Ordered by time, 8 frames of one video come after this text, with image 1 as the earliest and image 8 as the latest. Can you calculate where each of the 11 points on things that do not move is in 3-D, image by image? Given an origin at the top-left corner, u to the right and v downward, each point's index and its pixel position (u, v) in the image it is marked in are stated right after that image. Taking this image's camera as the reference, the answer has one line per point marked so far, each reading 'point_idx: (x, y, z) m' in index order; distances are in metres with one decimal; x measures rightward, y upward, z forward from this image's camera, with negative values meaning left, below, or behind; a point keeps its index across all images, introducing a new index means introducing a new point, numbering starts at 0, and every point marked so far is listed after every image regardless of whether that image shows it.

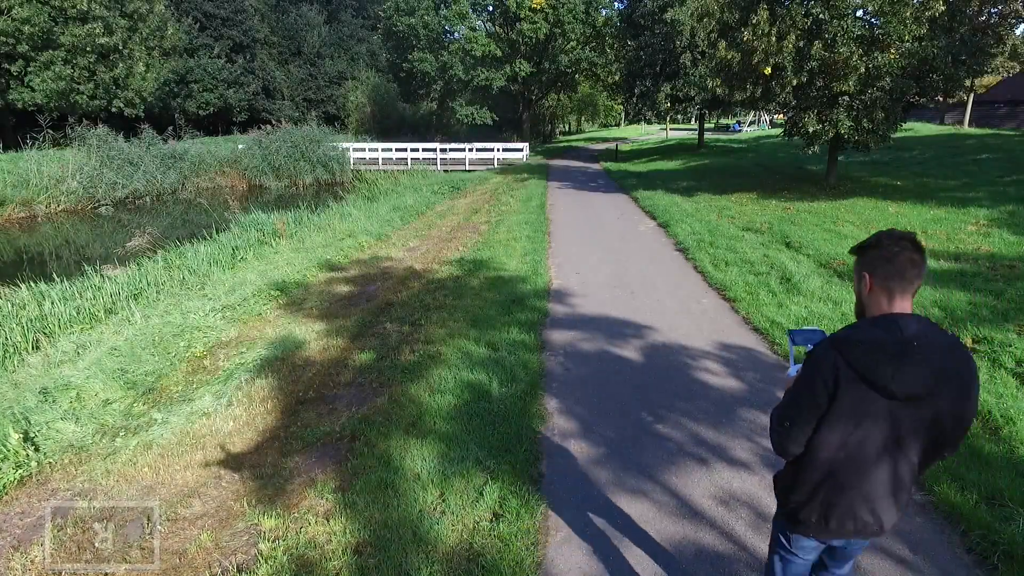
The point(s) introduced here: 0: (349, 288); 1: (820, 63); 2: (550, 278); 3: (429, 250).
0: (-2.0, 0.0, +7.9) m
1: (+5.3, +3.9, +11.3) m
2: (+0.4, +0.1, +7.7) m
3: (-1.2, +0.6, +9.8) m
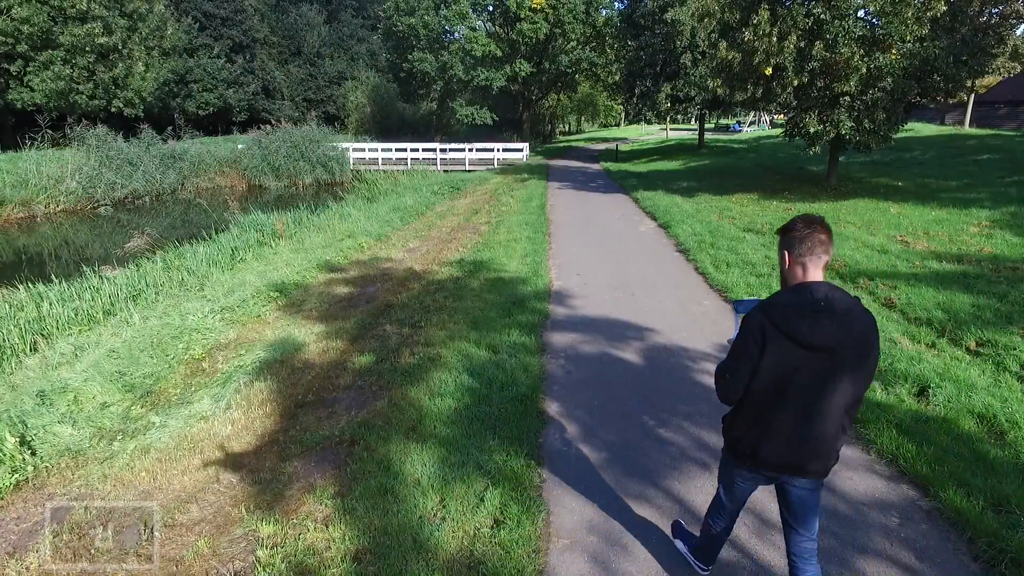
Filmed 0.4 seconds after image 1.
0: (-2.0, 0.0, +7.9) m
1: (+5.3, +3.8, +11.3) m
2: (+0.4, +0.1, +7.7) m
3: (-1.2, +0.5, +9.8) m
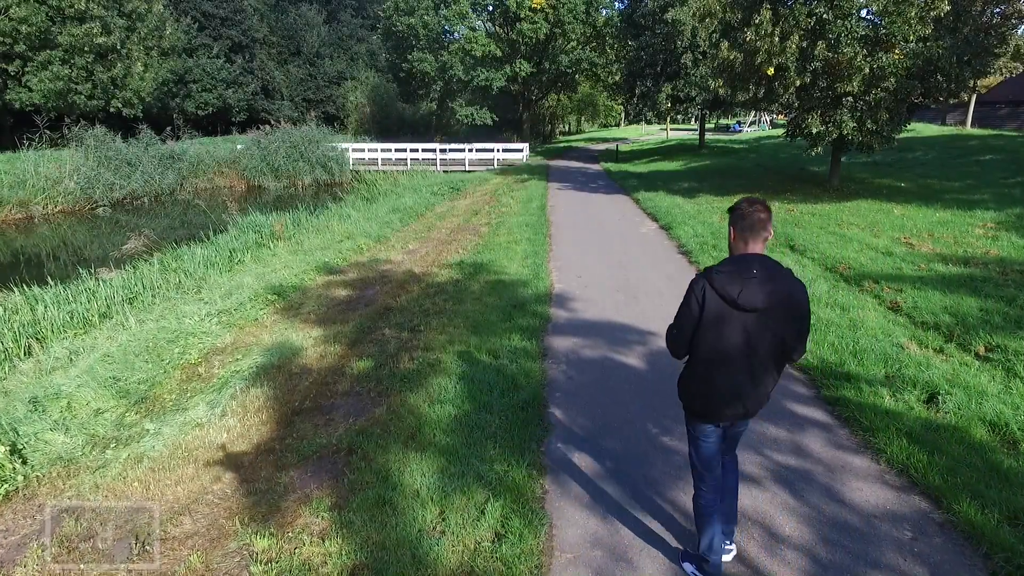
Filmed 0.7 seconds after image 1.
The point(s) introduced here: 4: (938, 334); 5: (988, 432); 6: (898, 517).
0: (-2.0, -0.1, +7.8) m
1: (+5.3, +3.8, +11.2) m
2: (+0.4, +0.1, +7.6) m
3: (-1.2, +0.5, +9.7) m
4: (+3.3, -0.4, +5.2) m
5: (+2.7, -0.8, +3.7) m
6: (+1.8, -1.1, +3.1) m
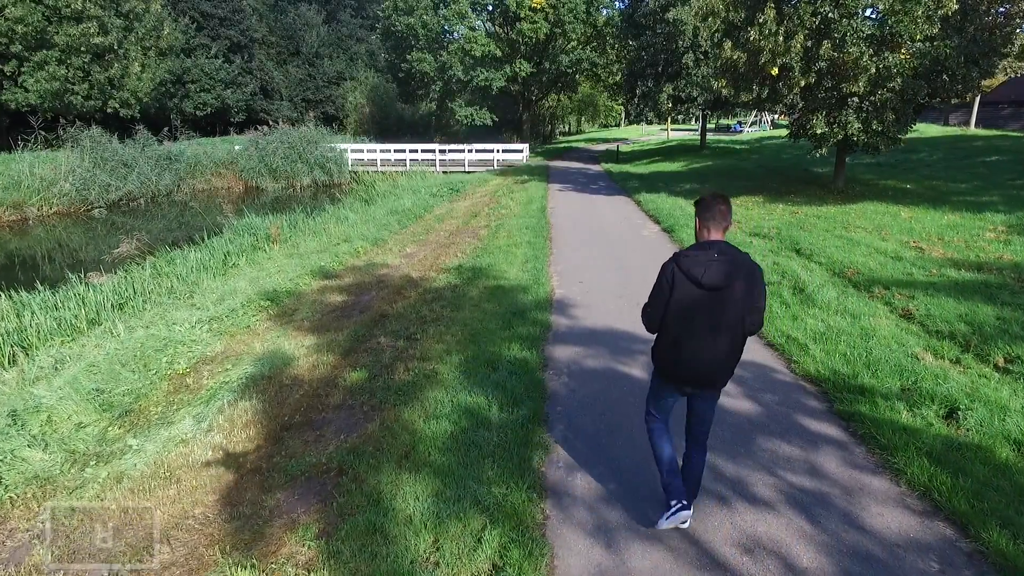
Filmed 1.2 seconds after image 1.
0: (-2.0, -0.1, +7.6) m
1: (+5.3, +3.8, +11.0) m
2: (+0.4, 0.0, +7.4) m
3: (-1.2, +0.4, +9.5) m
4: (+3.3, -0.4, +5.0) m
5: (+2.7, -0.9, +3.5) m
6: (+1.8, -1.1, +2.9) m
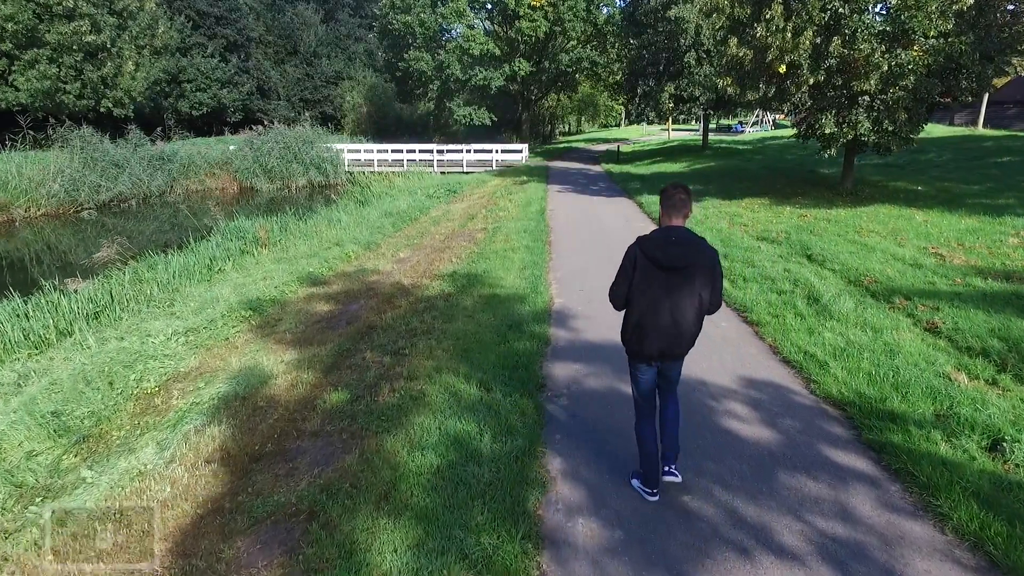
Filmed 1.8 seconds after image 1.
0: (-2.0, -0.2, +7.2) m
1: (+5.2, +3.7, +10.6) m
2: (+0.4, -0.1, +7.0) m
3: (-1.3, +0.4, +9.1) m
4: (+3.3, -0.5, +4.6) m
5: (+2.6, -1.0, +3.1) m
6: (+1.7, -1.2, +2.5) m
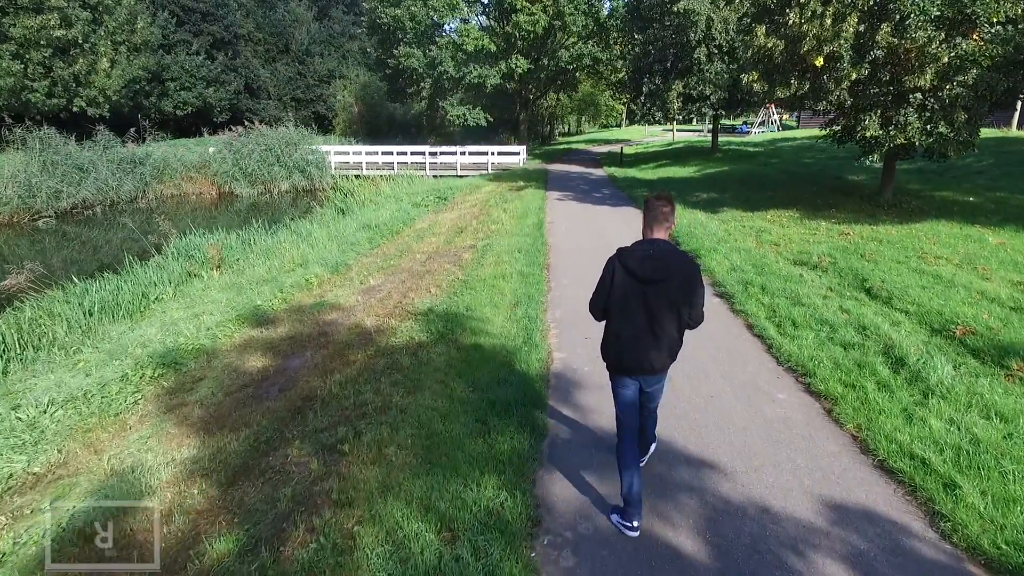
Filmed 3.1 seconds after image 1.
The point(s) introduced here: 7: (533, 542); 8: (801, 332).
0: (-2.1, -0.6, +5.6) m
1: (+5.1, +3.2, +9.1) m
2: (+0.3, -0.5, +5.5) m
3: (-1.4, -0.1, +7.6) m
4: (+3.2, -0.9, +3.0) m
5: (+2.5, -1.4, +1.6) m
6: (+1.6, -1.6, +0.9) m
7: (+0.1, -1.1, +3.0) m
8: (+2.5, -0.4, +5.6) m
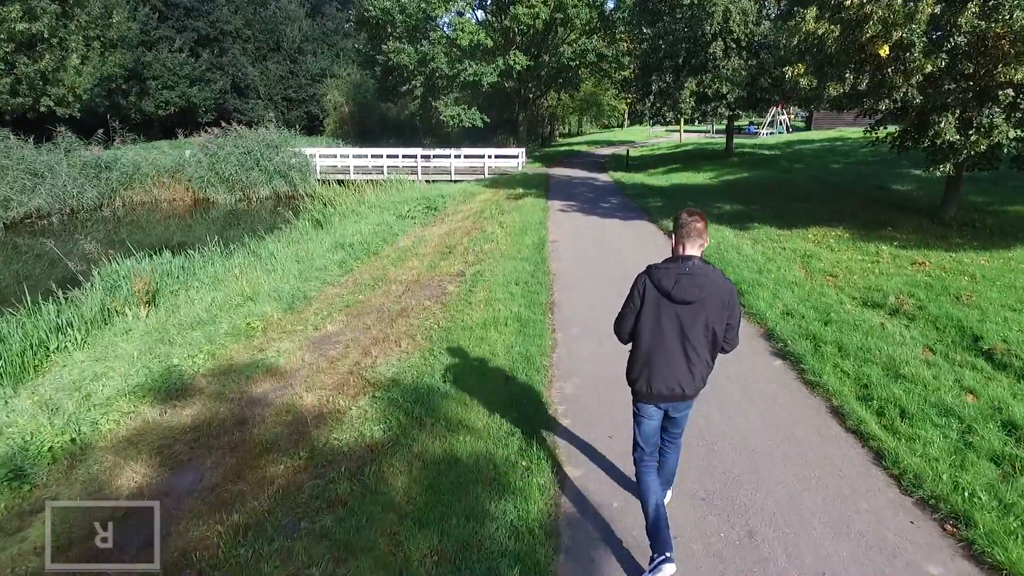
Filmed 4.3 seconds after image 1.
0: (-2.2, -1.1, +3.9) m
1: (+5.1, +2.8, +7.3) m
2: (+0.3, -1.0, +3.7) m
3: (-1.4, -0.5, +5.8) m
4: (+3.1, -1.4, +1.3) m
5: (+2.5, -1.8, -0.2) m
6: (+1.6, -2.1, -0.8) m
7: (+0.1, -1.6, +1.3) m
8: (+2.4, -0.8, +3.9) m
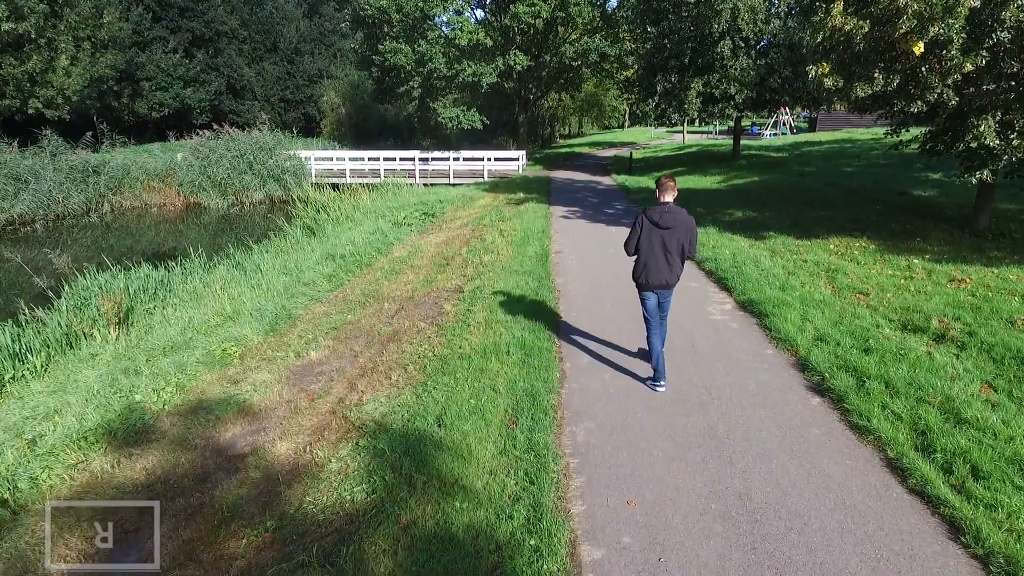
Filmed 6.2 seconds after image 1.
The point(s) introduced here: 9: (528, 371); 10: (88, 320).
0: (-2.1, -1.3, +3.3) m
1: (+5.1, +2.6, +6.7) m
2: (+0.3, -1.2, +3.1) m
3: (-1.4, -0.7, +5.2) m
4: (+3.2, -1.6, +0.7) m
5: (+2.5, -2.0, -0.8) m
6: (+1.6, -2.3, -1.4) m
7: (+0.1, -1.8, +0.6) m
8: (+2.4, -1.0, +3.3) m
9: (+0.1, -0.6, +5.1) m
10: (-4.6, -0.3, +7.3) m
